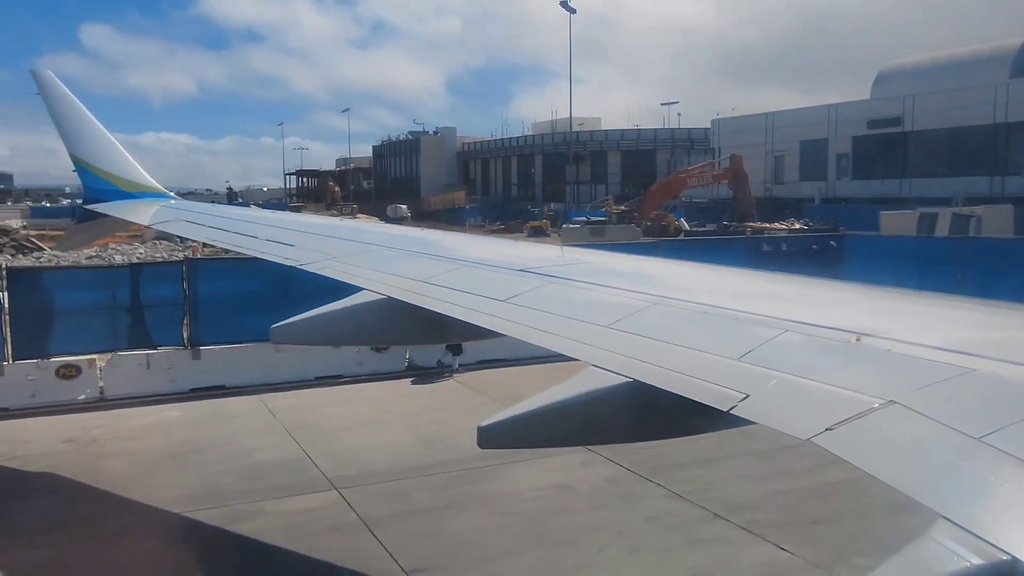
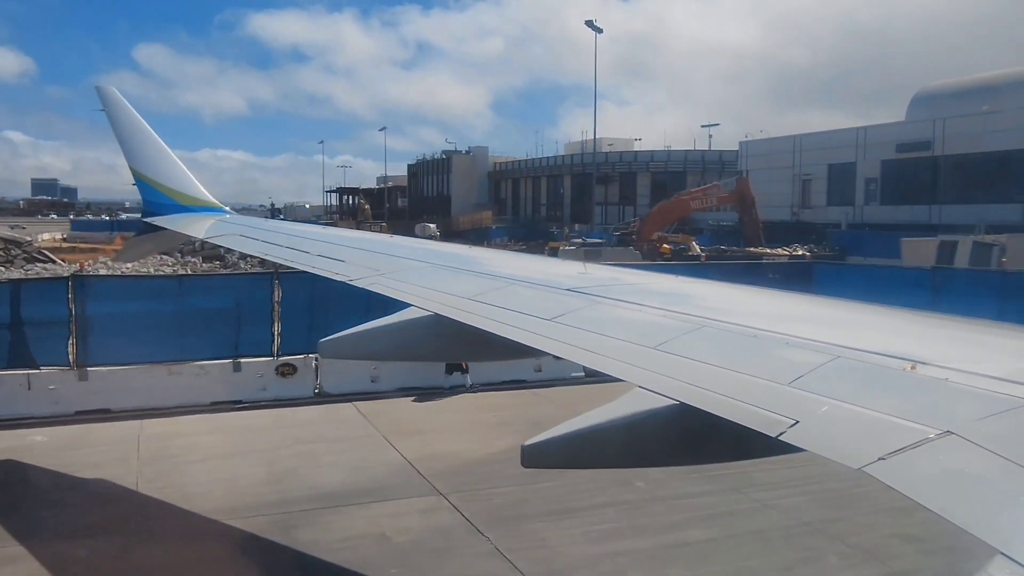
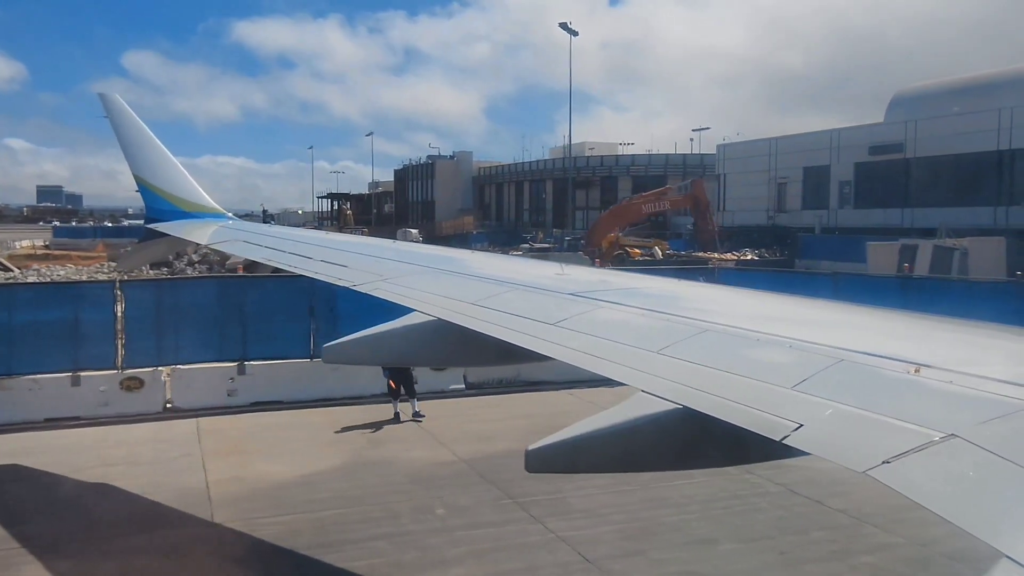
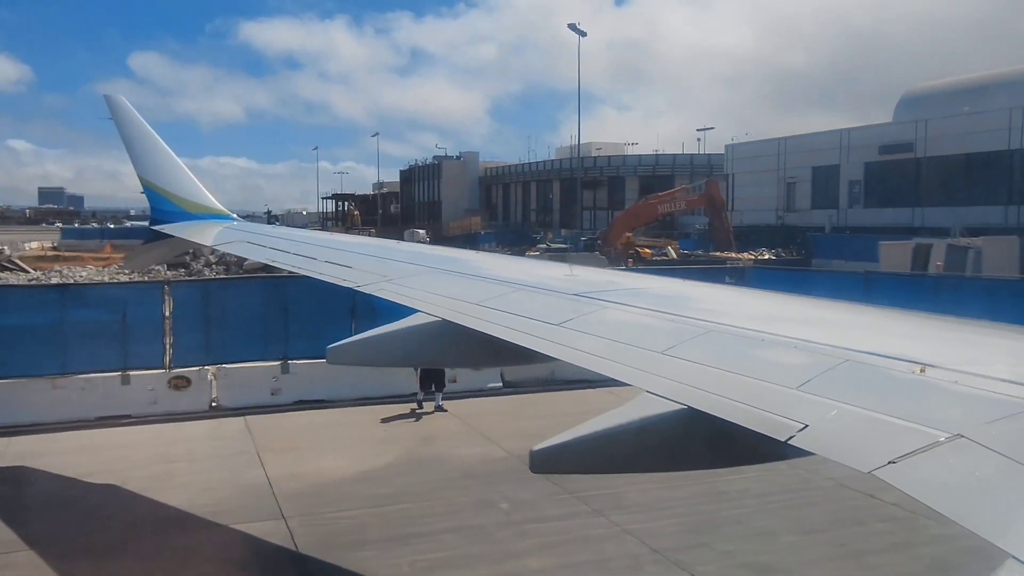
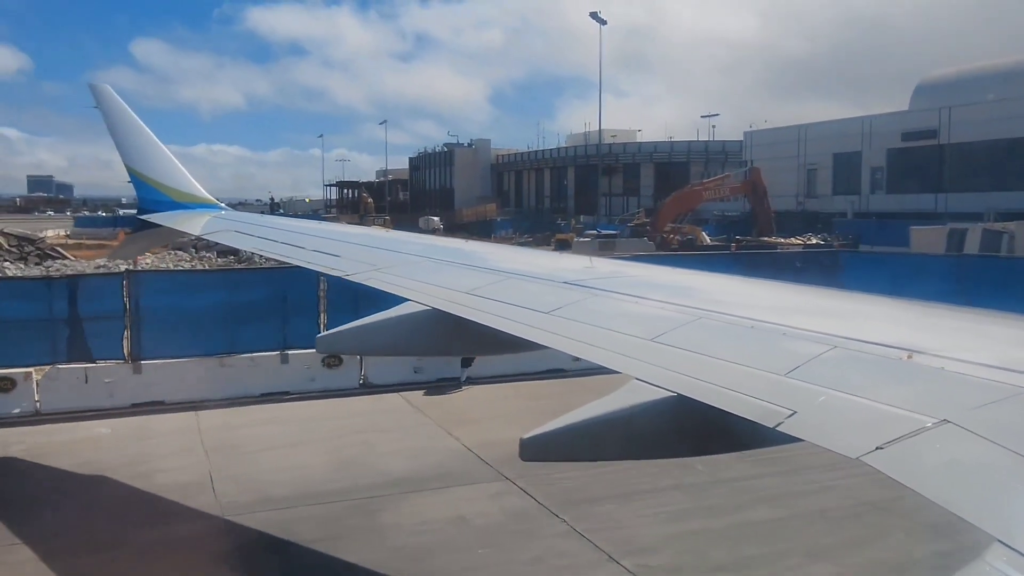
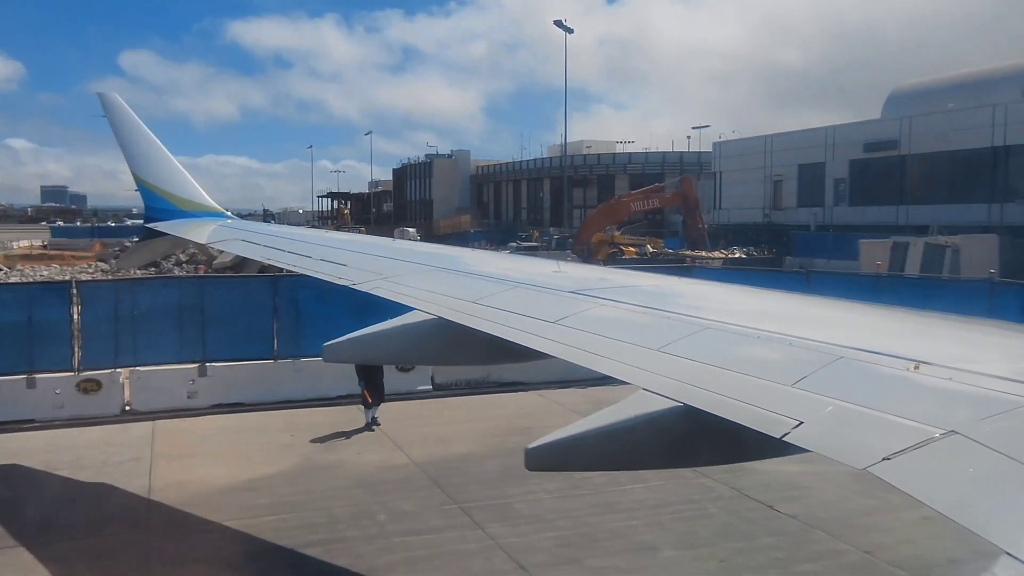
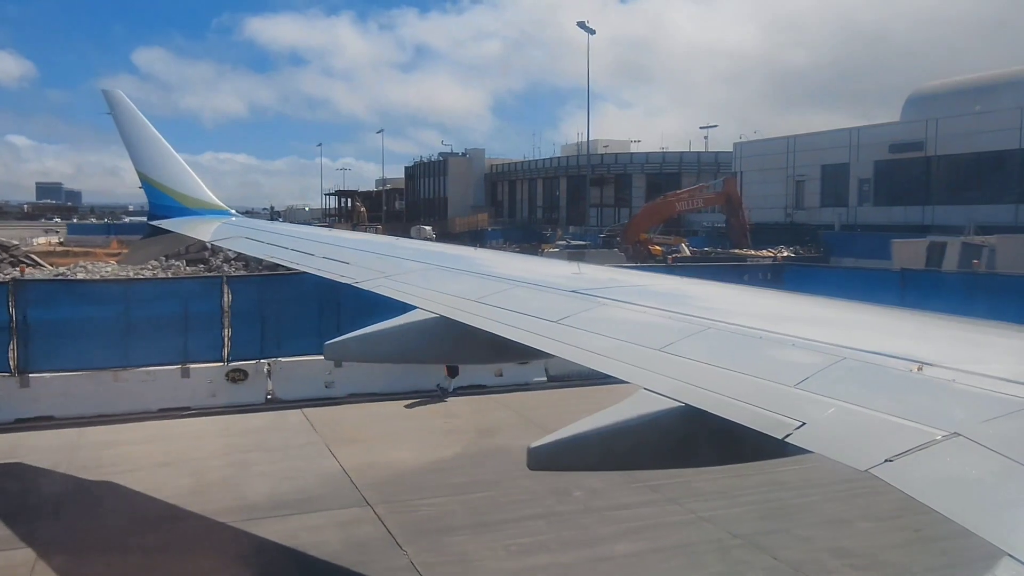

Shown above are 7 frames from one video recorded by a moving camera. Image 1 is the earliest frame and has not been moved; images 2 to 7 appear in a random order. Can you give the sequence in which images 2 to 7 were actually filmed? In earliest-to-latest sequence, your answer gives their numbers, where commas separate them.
5, 2, 7, 4, 3, 6
